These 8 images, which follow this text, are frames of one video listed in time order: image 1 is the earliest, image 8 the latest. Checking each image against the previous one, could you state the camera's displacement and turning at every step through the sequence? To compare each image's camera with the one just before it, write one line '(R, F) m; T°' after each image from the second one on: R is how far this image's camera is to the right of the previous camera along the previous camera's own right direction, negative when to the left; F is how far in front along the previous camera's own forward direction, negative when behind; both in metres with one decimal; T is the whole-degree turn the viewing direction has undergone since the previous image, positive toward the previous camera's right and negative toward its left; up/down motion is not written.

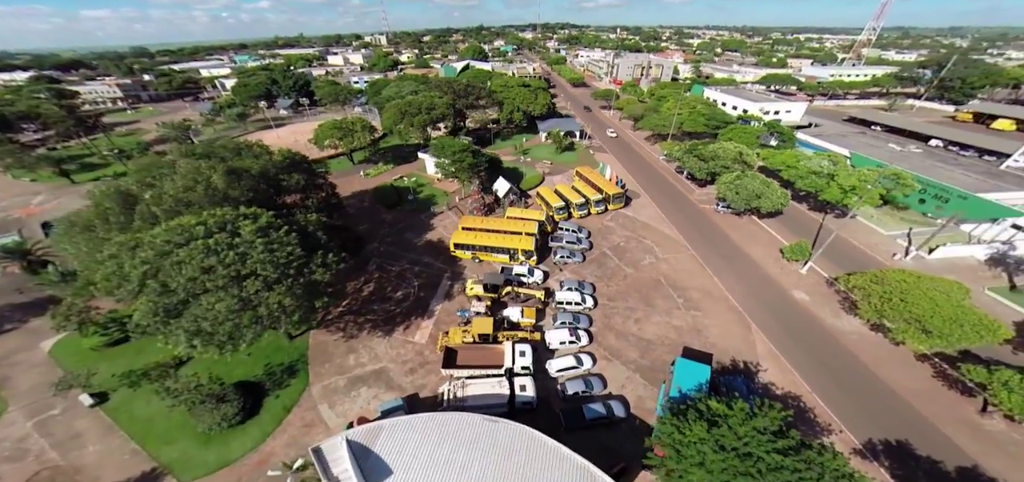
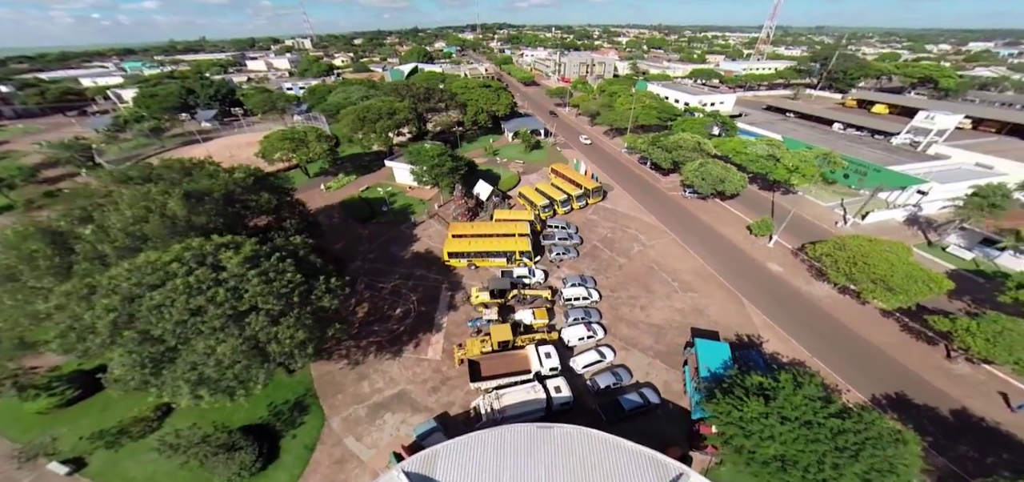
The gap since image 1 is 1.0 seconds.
(-4.1, +0.7) m; +8°
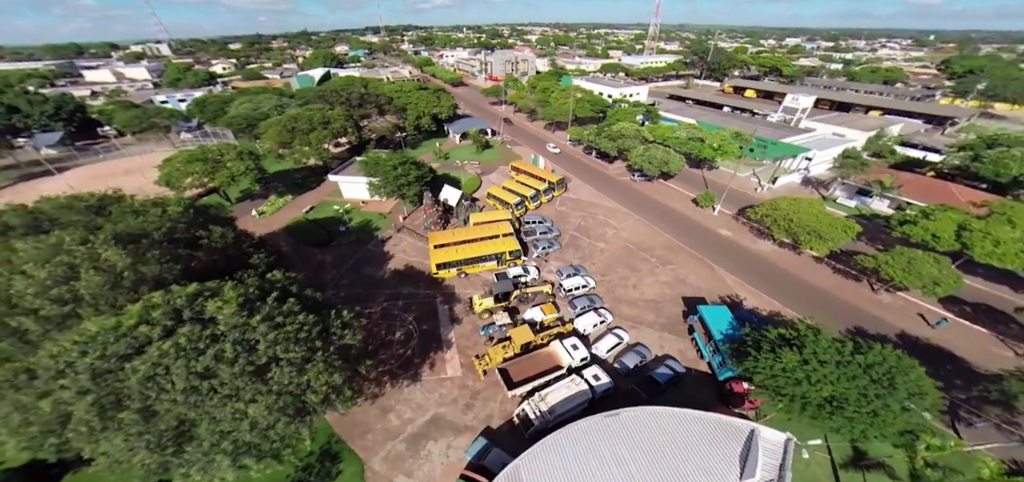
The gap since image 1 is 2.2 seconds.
(-5.4, +0.9) m; +12°
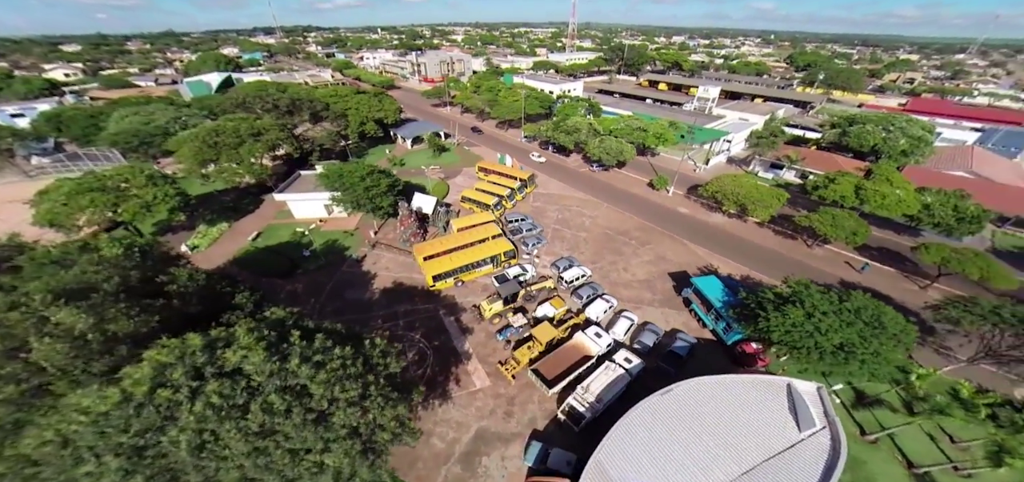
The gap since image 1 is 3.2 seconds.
(-5.3, +0.8) m; +11°
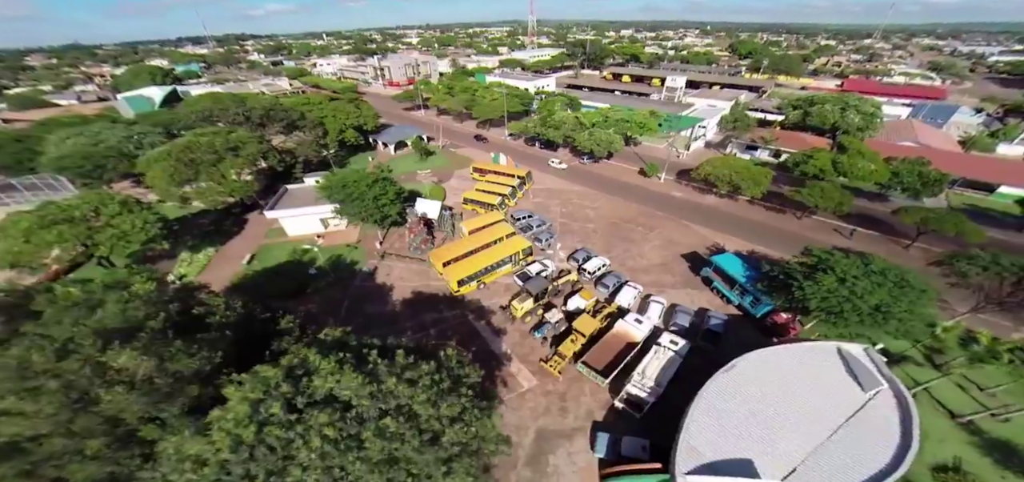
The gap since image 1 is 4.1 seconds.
(-4.4, +0.4) m; +5°
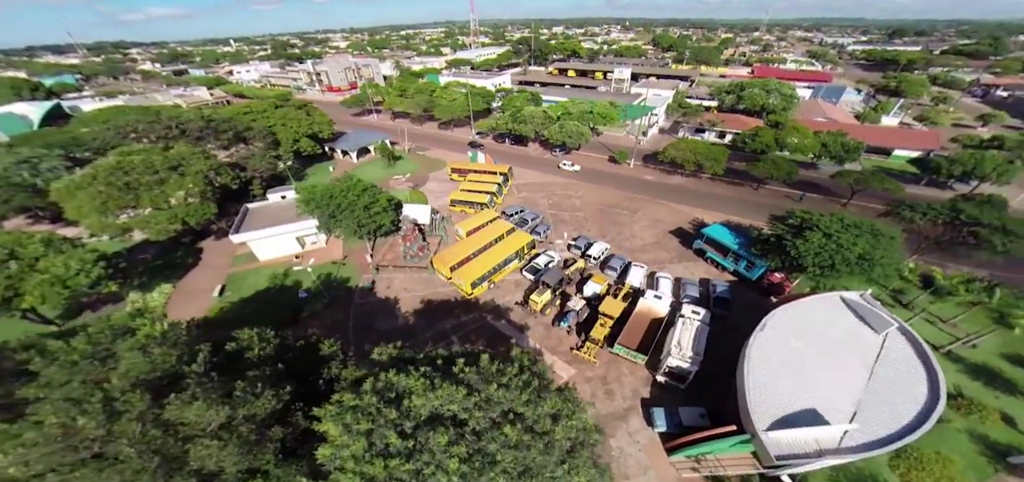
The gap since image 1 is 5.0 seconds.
(-4.8, +0.6) m; +8°
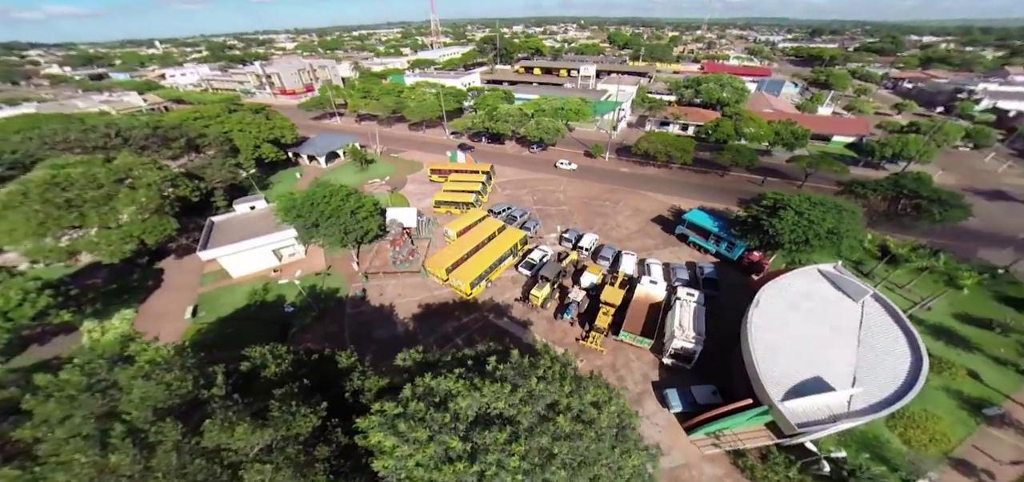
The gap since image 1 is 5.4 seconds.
(-2.3, +0.1) m; +5°
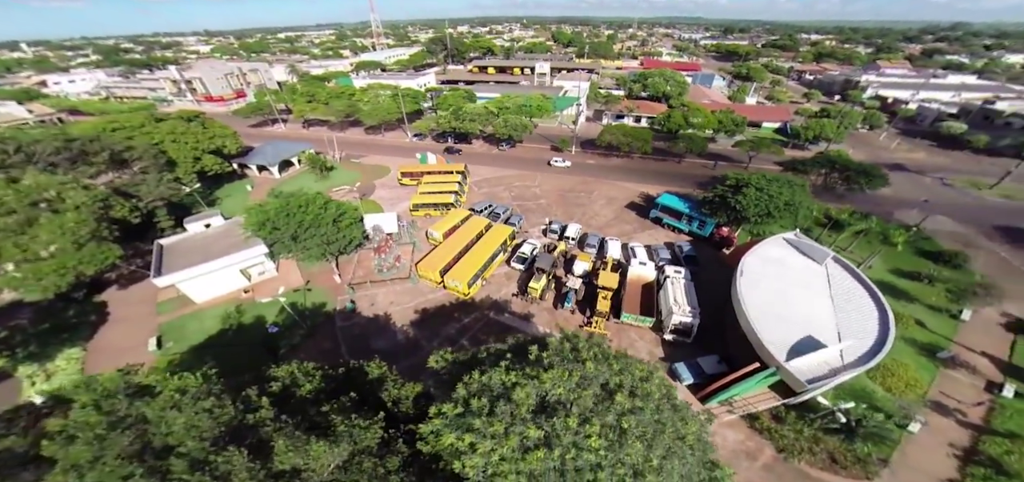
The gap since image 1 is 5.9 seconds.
(-2.9, 0.0) m; +7°
